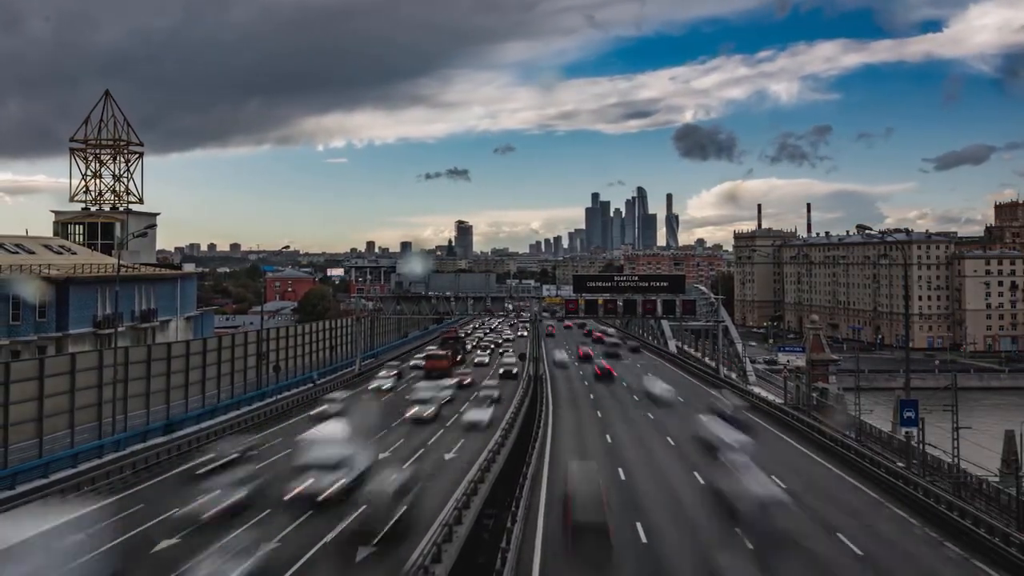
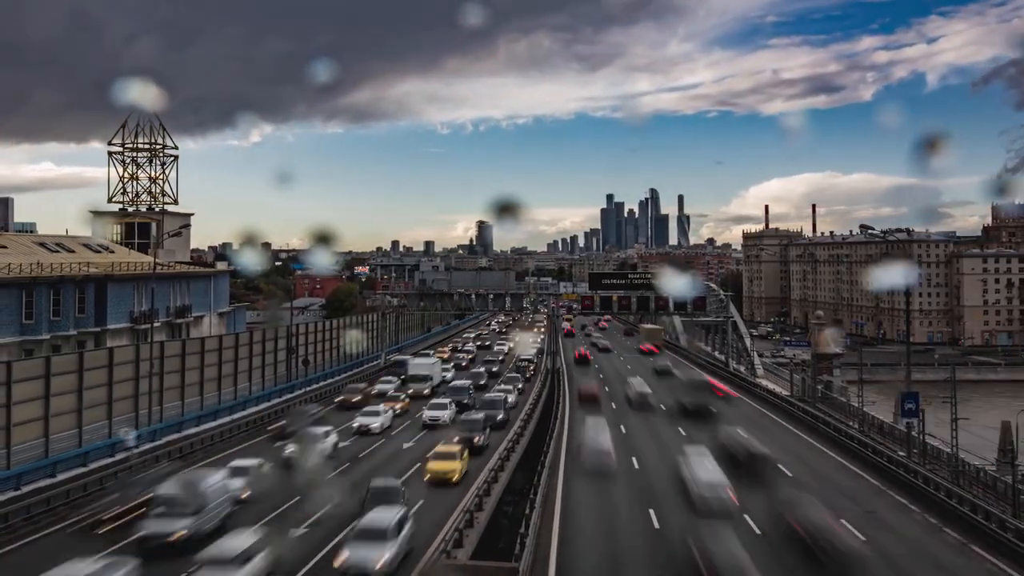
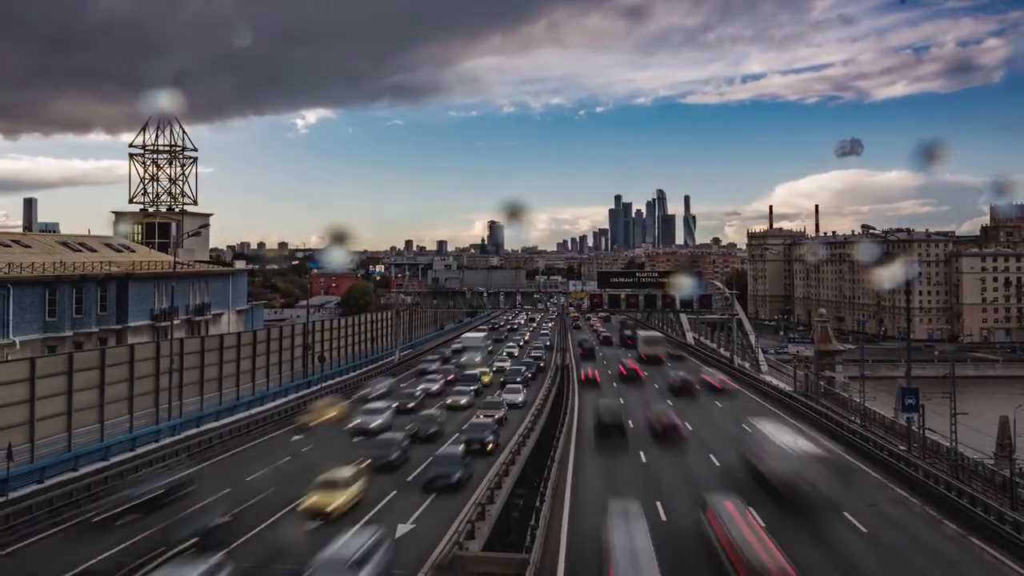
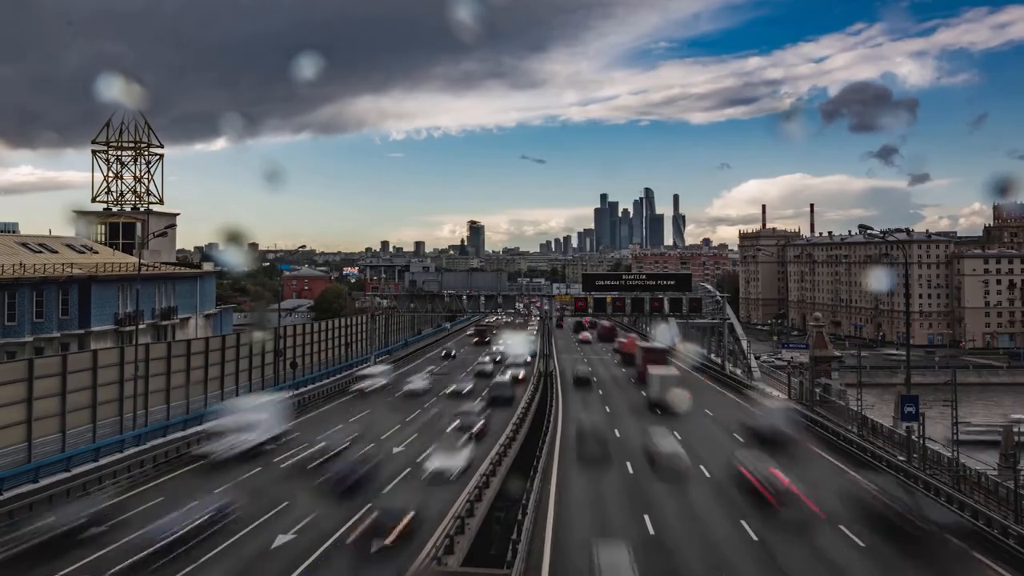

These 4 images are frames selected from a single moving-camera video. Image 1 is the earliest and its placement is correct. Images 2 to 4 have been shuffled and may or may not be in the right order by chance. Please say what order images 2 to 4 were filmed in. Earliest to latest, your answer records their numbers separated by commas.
4, 2, 3
